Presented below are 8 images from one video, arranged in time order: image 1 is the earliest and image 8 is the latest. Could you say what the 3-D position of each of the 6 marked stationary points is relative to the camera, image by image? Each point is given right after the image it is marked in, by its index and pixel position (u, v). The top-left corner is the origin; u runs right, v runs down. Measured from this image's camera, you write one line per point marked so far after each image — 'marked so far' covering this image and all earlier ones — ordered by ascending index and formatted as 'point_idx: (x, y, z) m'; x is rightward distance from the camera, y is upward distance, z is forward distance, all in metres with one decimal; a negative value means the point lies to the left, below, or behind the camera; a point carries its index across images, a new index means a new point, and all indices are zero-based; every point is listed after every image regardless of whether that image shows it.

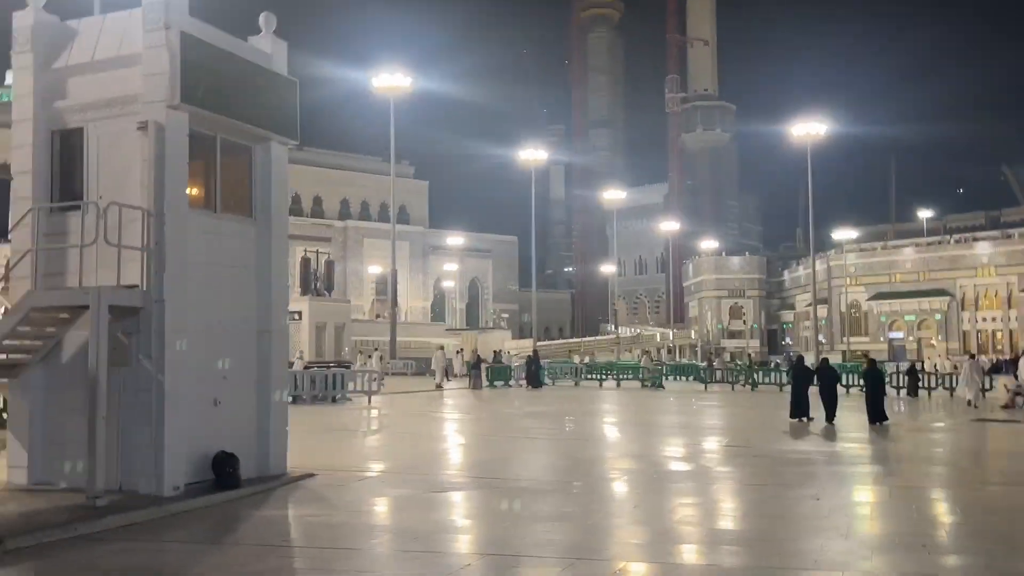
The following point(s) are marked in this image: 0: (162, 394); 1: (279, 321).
0: (-3.4, -1.0, +8.7) m
1: (-2.7, -0.4, +10.4) m
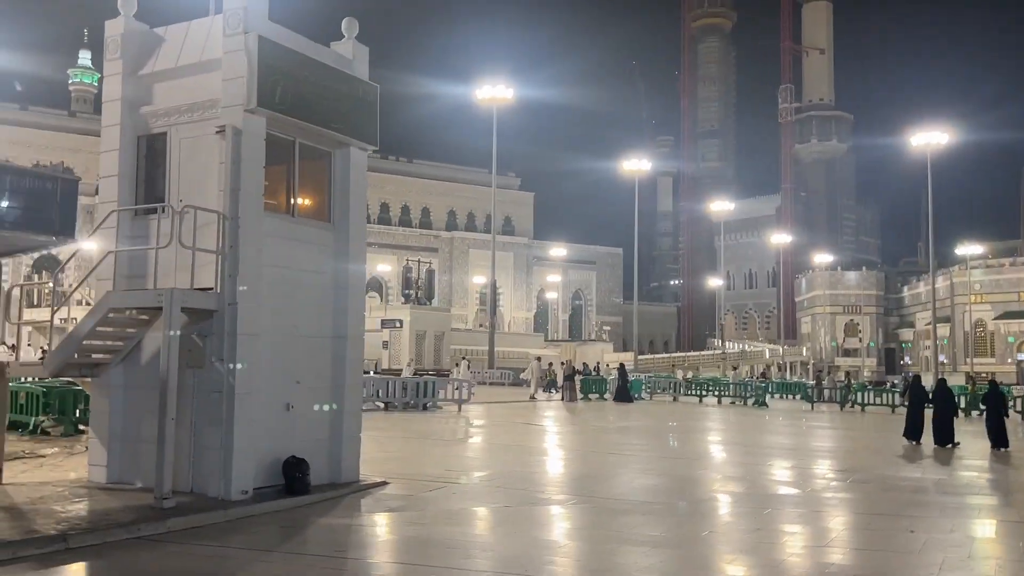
0: (-2.7, -1.0, +8.7) m
1: (-1.8, -0.5, +10.3) m
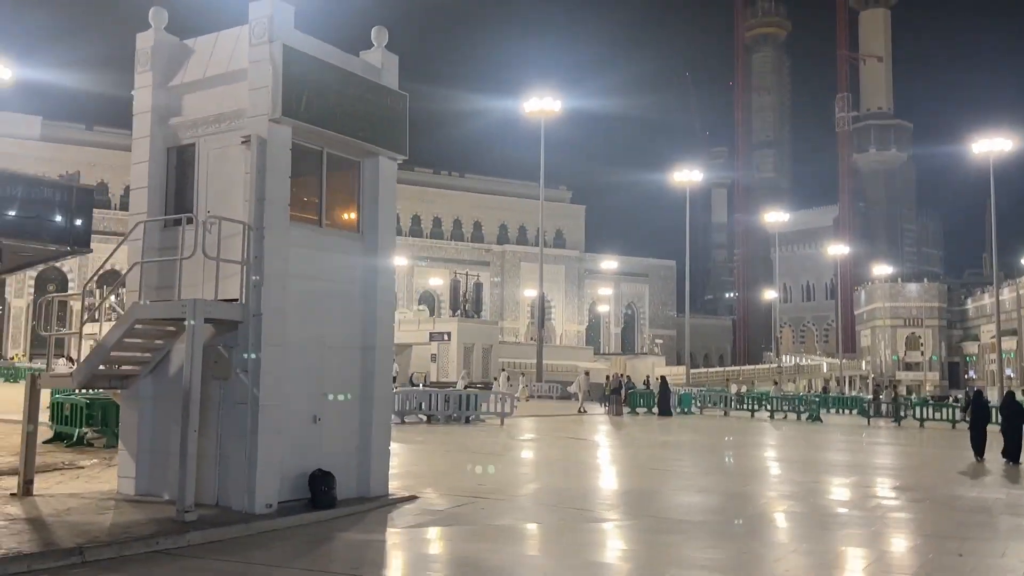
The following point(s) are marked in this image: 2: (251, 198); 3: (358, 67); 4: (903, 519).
0: (-2.4, -1.1, +8.6) m
1: (-1.4, -0.6, +10.2) m
2: (-2.6, +0.9, +8.9) m
3: (-1.7, +2.5, +10.2) m
4: (+4.9, -2.9, +11.2) m
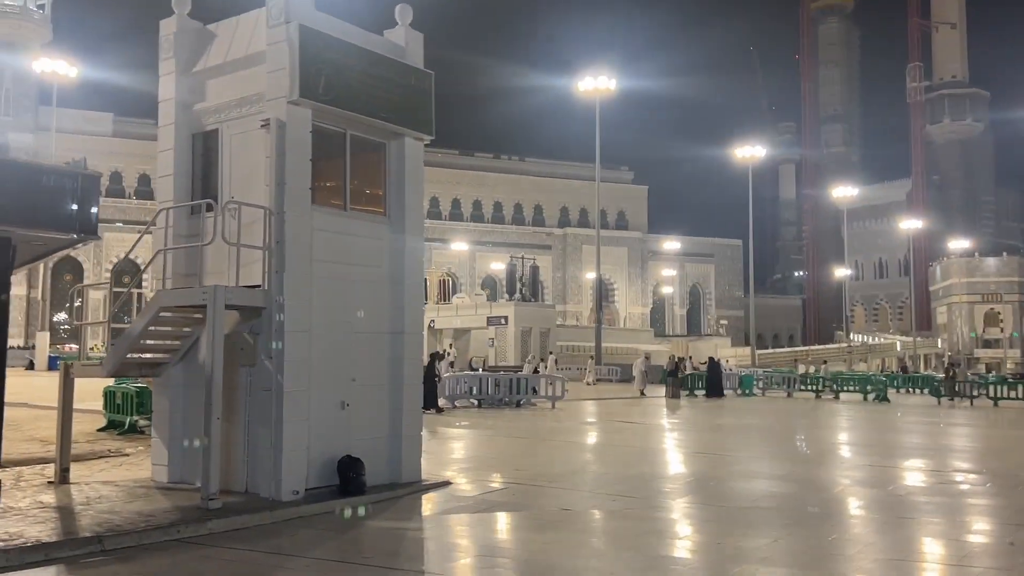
0: (-2.2, -1.0, +8.5) m
1: (-1.1, -0.4, +10.0) m
2: (-2.3, +1.0, +8.7) m
3: (-1.4, +2.7, +10.0) m
4: (+5.4, -2.5, +10.6) m
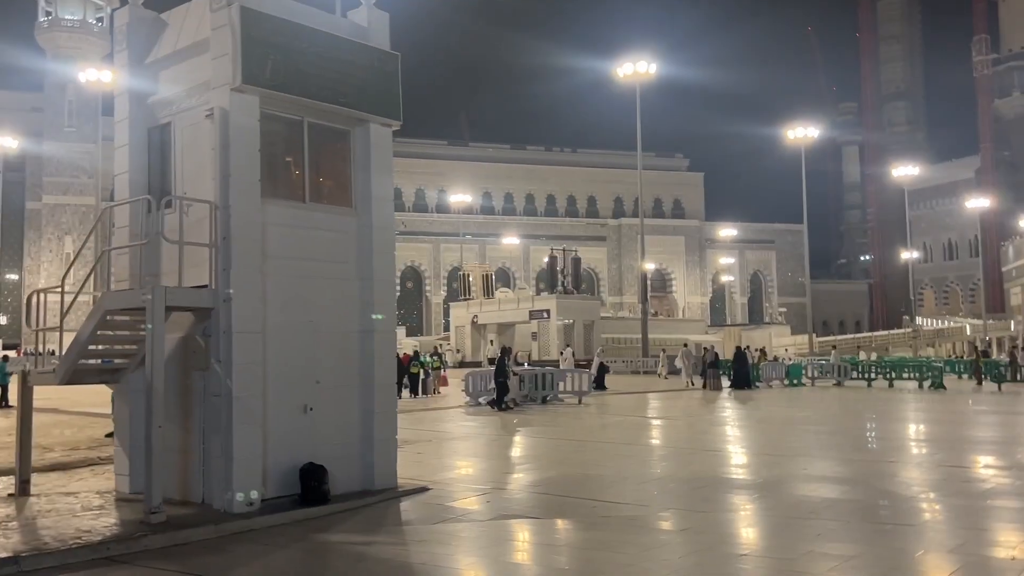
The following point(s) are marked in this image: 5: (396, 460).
0: (-2.5, -1.0, +8.1) m
1: (-1.3, -0.3, +9.4) m
2: (-2.7, +1.0, +8.2) m
3: (-1.8, +2.7, +9.4) m
4: (+5.2, -2.3, +9.6) m
5: (-1.2, -1.8, +9.5) m
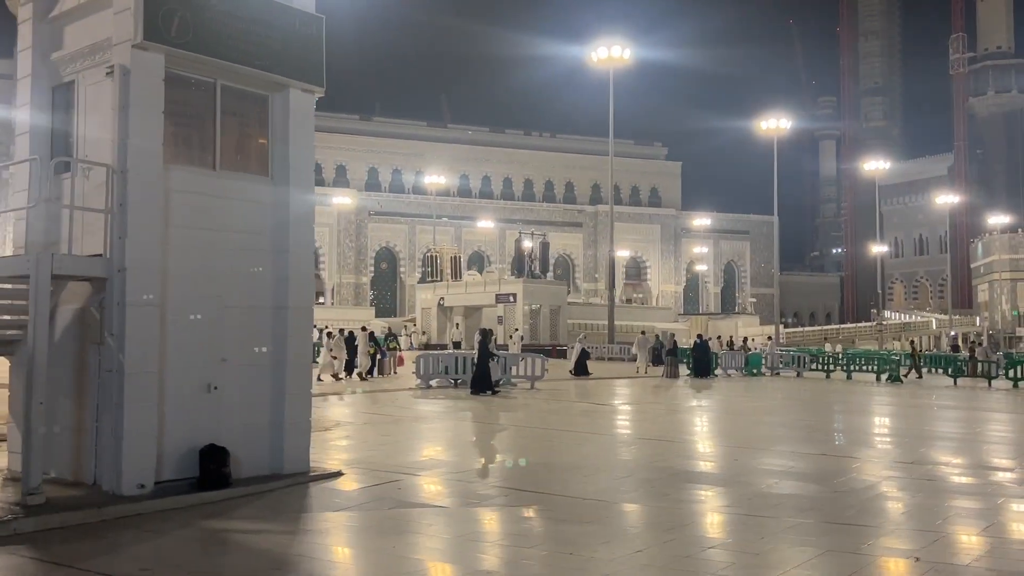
0: (-3.3, -0.7, +7.6) m
1: (-2.1, -0.1, +9.0) m
2: (-3.4, +1.3, +7.7) m
3: (-2.5, +3.0, +8.9) m
4: (+4.4, -2.2, +9.3) m
5: (-2.0, -1.5, +9.0) m
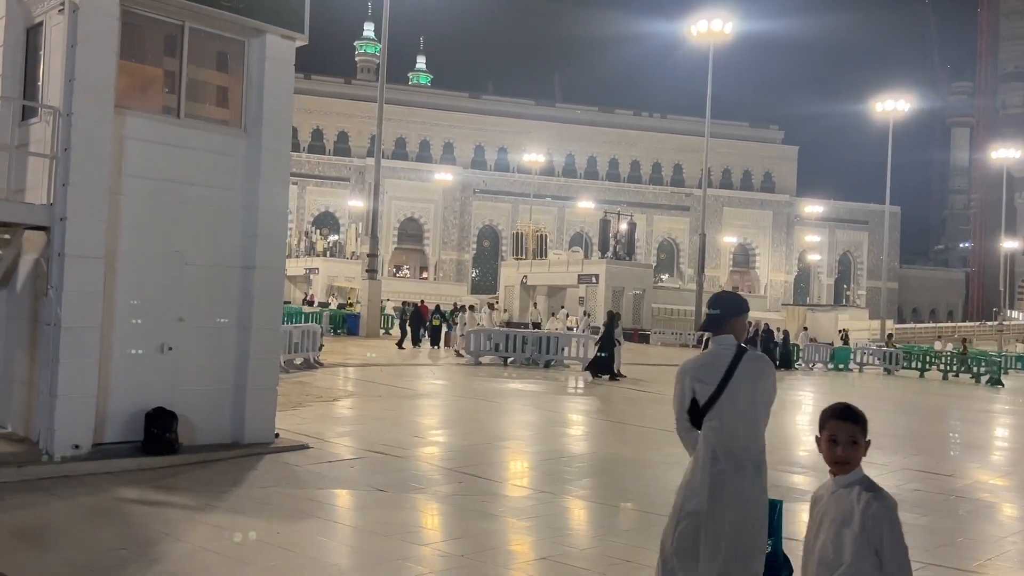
0: (-3.6, -0.3, +7.2) m
1: (-2.3, +0.3, +8.4) m
2: (-3.6, +1.7, +7.3) m
3: (-2.5, +3.4, +8.3) m
4: (+4.1, -2.1, +8.1) m
5: (-2.2, -1.2, +8.5) m
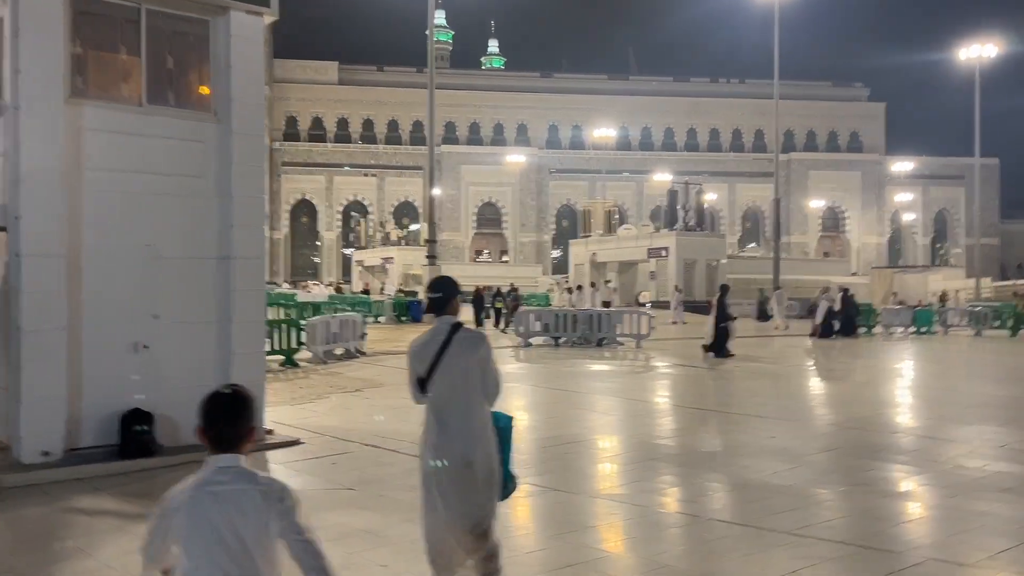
0: (-3.8, -0.3, +6.9) m
1: (-2.4, +0.4, +8.0) m
2: (-3.9, +1.7, +7.0) m
3: (-2.8, +3.4, +7.9) m
4: (+4.1, -1.7, +7.1) m
5: (-2.2, -1.1, +8.1) m
